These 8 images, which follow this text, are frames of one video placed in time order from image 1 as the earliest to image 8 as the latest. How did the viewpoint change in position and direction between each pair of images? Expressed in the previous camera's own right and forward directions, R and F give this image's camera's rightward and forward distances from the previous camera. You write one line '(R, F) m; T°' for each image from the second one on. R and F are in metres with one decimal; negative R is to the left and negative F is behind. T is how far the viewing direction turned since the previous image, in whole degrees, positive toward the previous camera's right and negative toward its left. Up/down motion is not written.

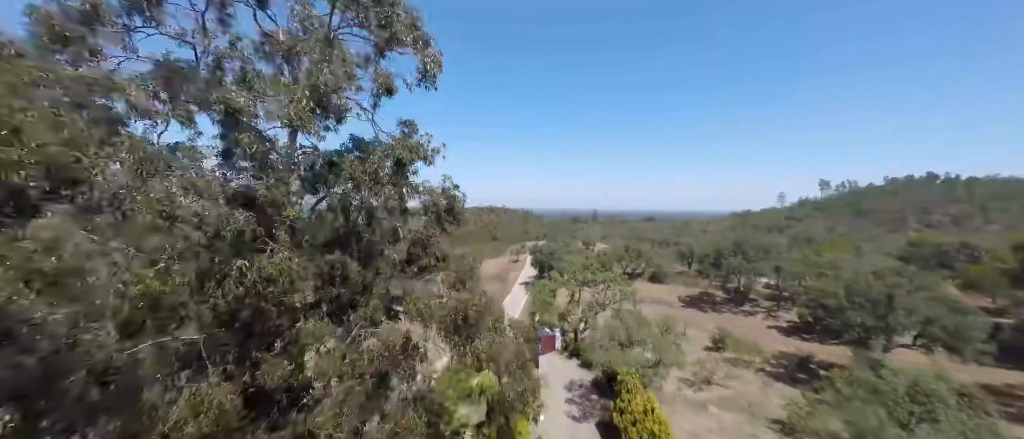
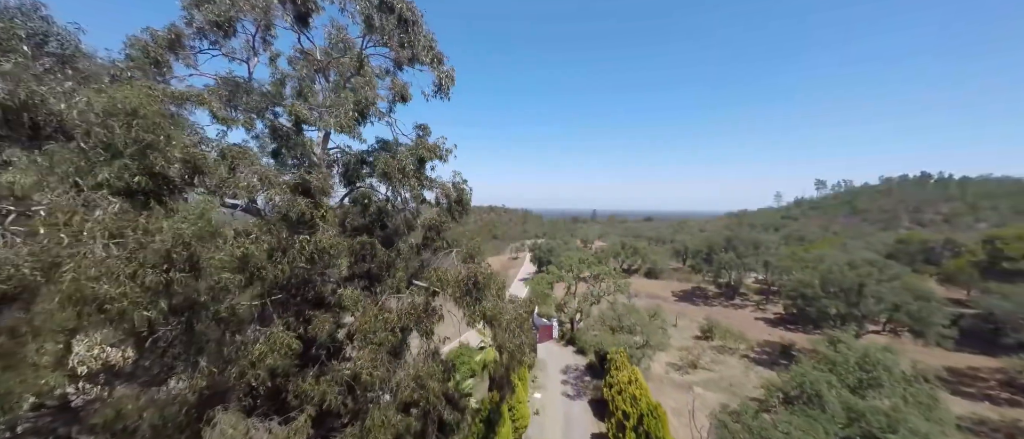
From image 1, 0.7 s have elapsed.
(0.0, -1.3) m; 0°
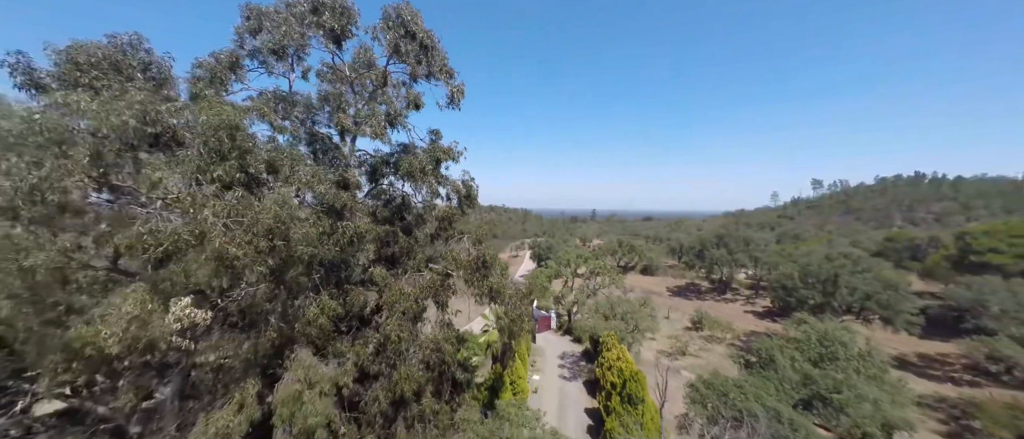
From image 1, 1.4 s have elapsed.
(0.0, -1.3) m; 0°
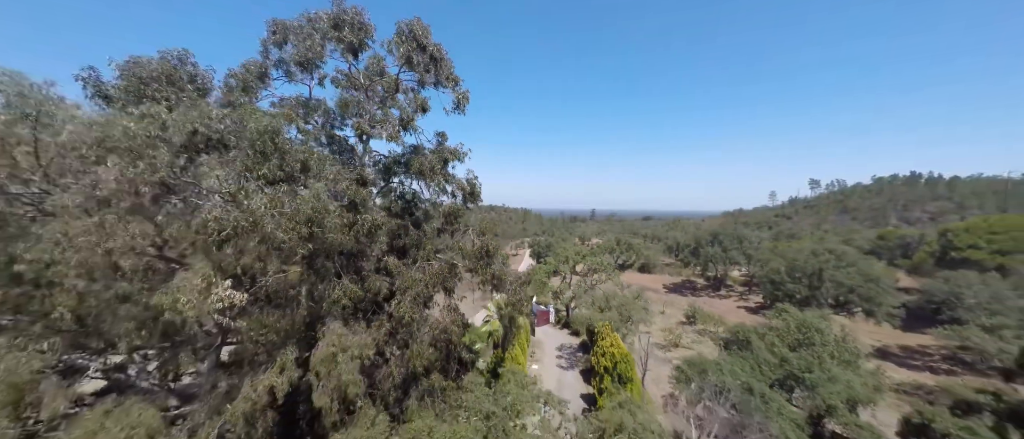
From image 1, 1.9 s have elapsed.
(0.0, -0.9) m; 0°
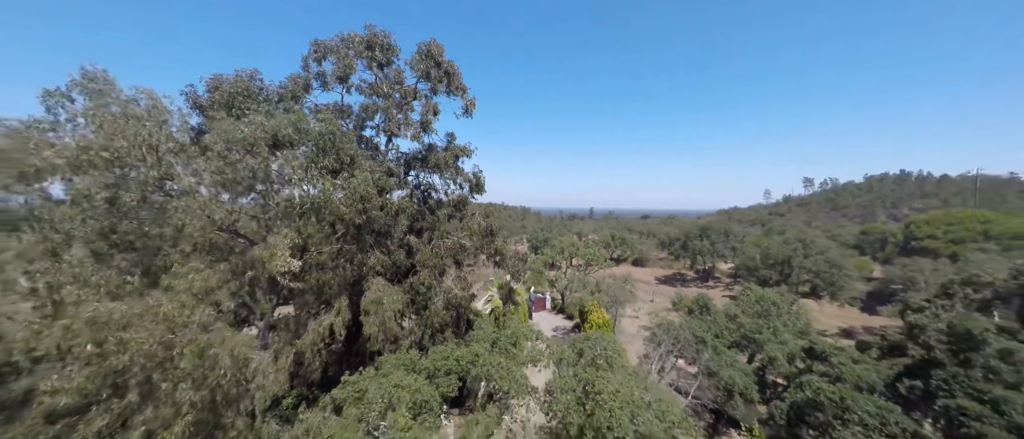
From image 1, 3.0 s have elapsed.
(0.0, -1.9) m; 0°
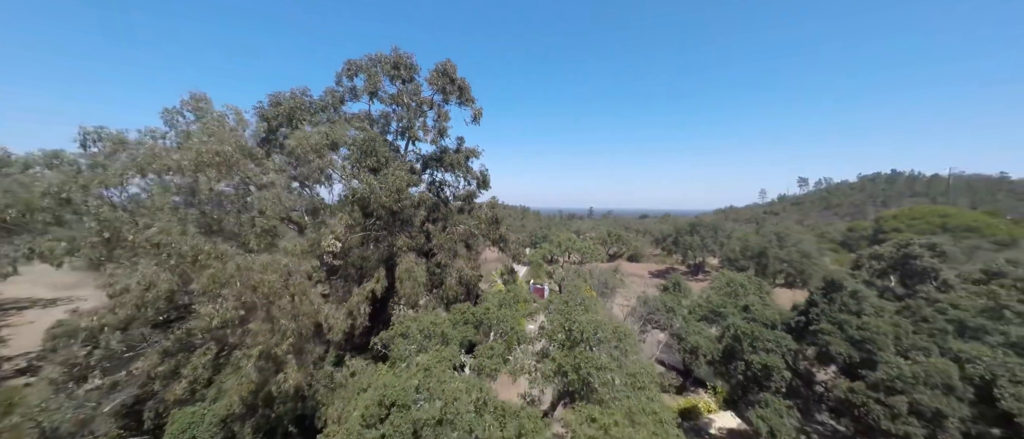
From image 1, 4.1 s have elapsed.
(-0.1, -2.1) m; 0°
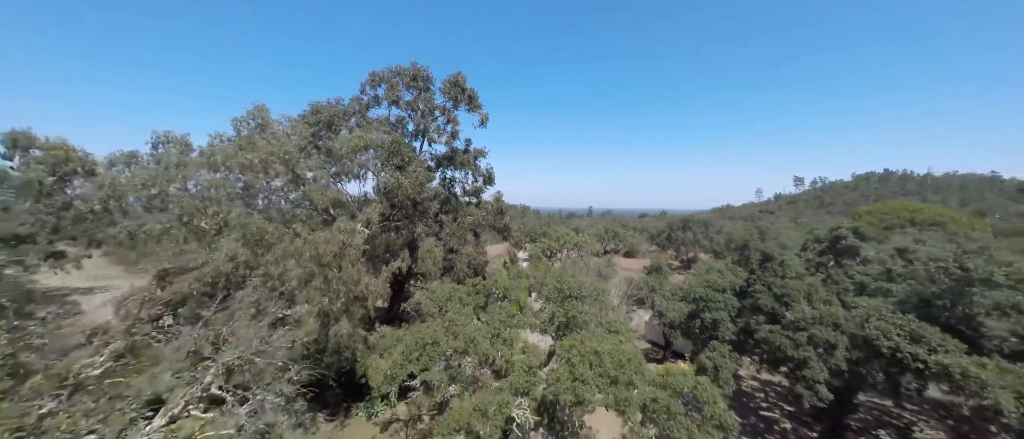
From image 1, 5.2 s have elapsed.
(-0.1, -1.9) m; 0°
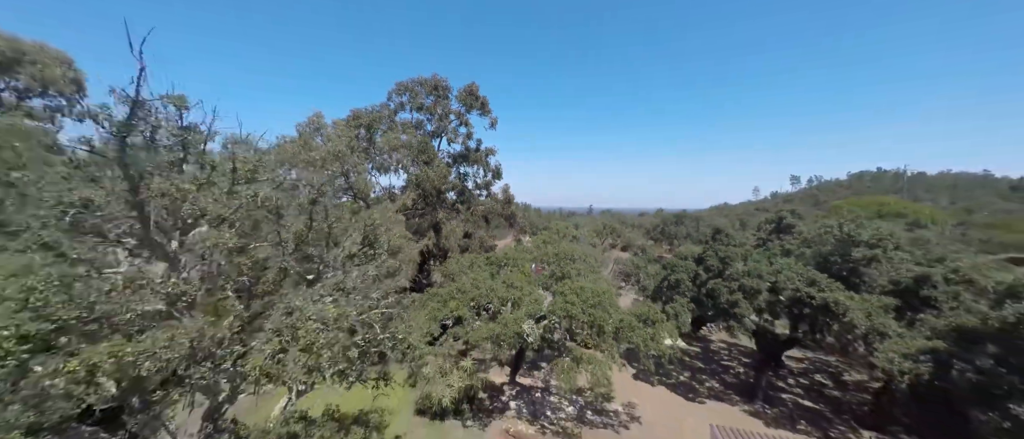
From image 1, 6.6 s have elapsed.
(-0.2, -2.6) m; 0°
